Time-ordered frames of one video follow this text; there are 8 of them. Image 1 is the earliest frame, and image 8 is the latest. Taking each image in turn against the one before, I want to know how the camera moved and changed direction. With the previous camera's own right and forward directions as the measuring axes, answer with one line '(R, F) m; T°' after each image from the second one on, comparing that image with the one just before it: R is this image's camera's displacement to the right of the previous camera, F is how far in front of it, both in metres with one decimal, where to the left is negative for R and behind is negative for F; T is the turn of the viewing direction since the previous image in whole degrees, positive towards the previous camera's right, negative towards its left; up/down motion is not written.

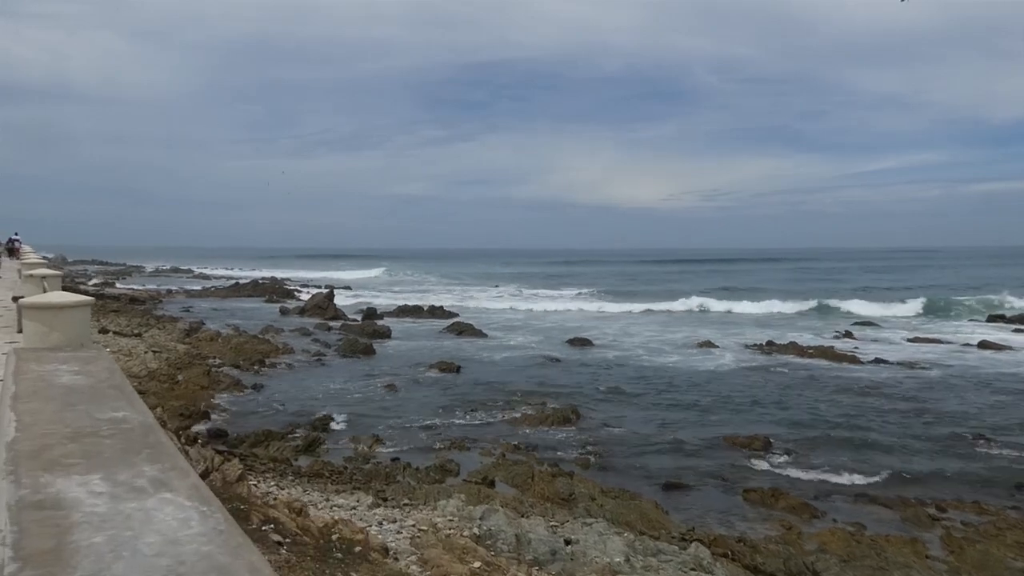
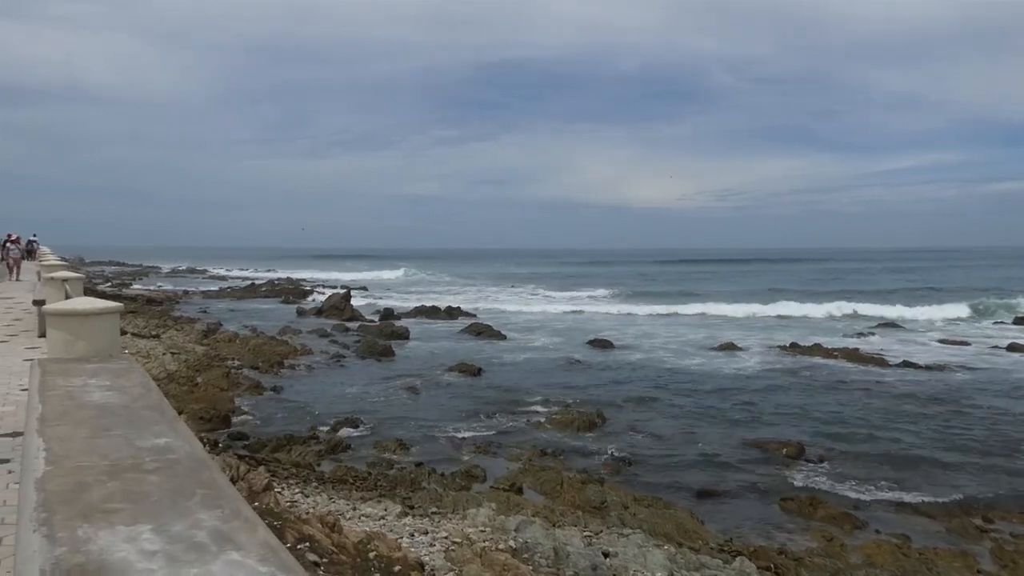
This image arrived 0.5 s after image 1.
(-0.2, +0.3) m; -1°
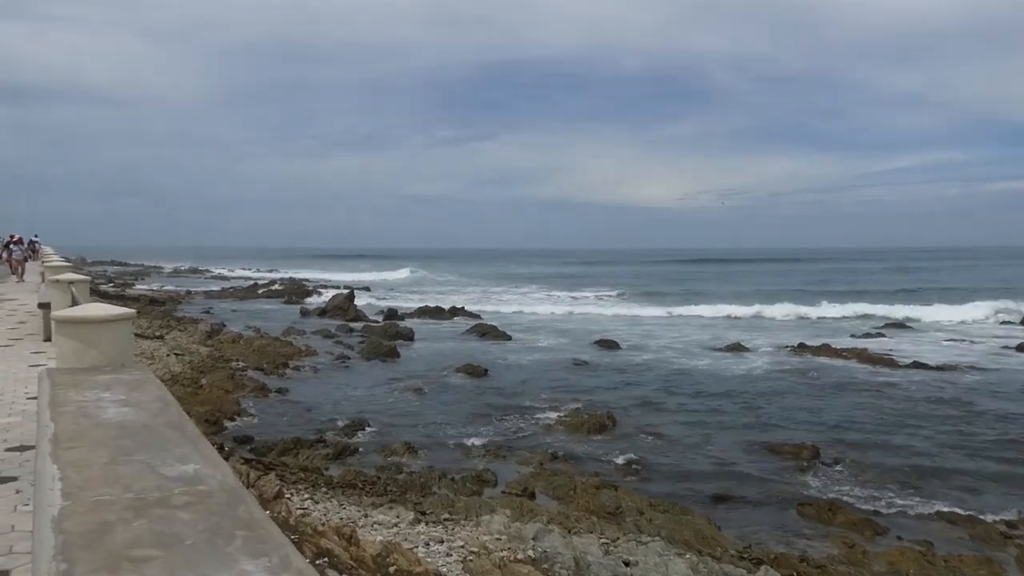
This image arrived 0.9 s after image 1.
(-0.1, +0.2) m; 0°
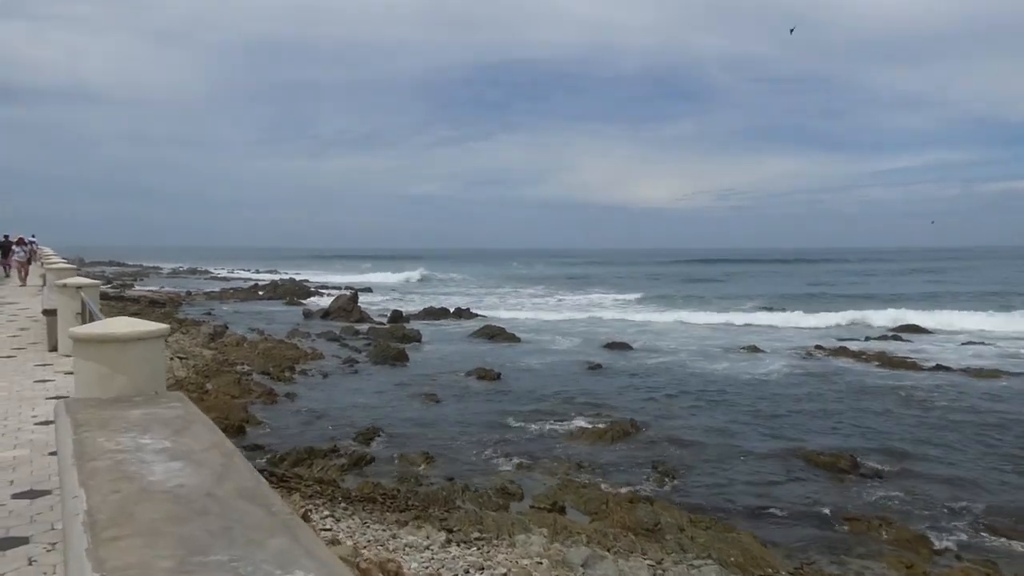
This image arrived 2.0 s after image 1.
(-0.3, +0.5) m; 0°
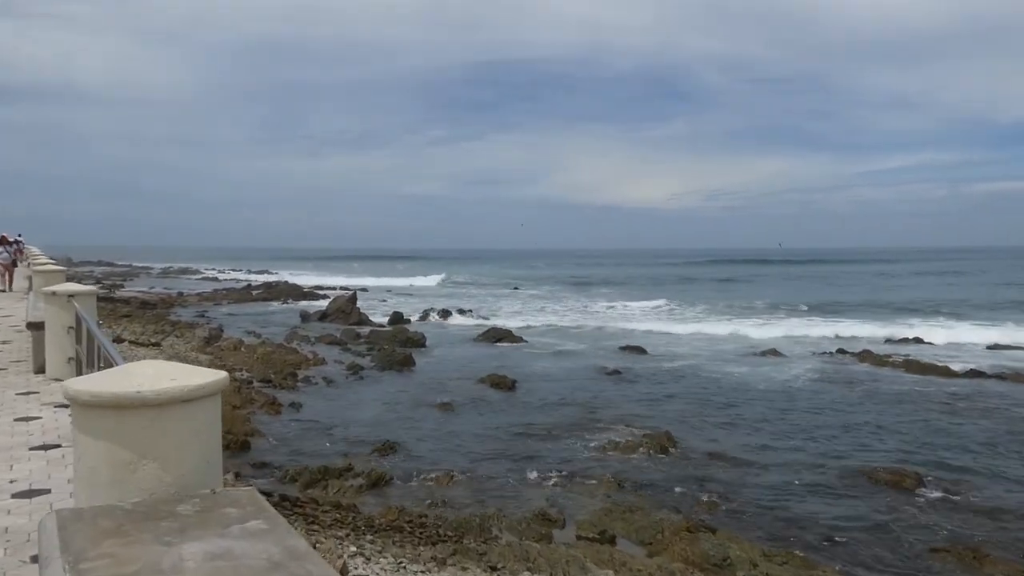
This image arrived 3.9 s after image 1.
(-0.5, +1.0) m; +1°
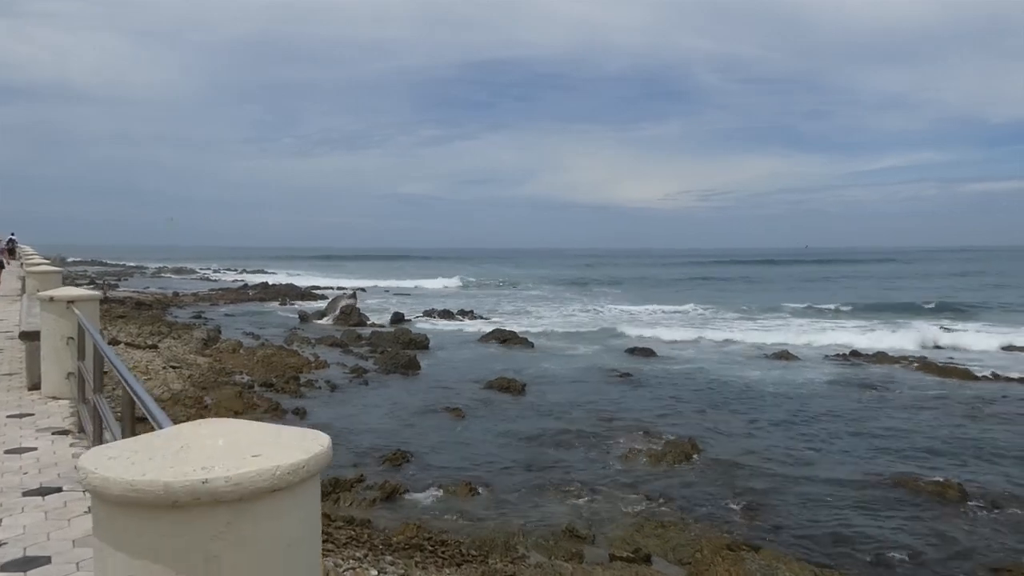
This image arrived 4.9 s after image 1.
(-0.3, +0.5) m; 0°
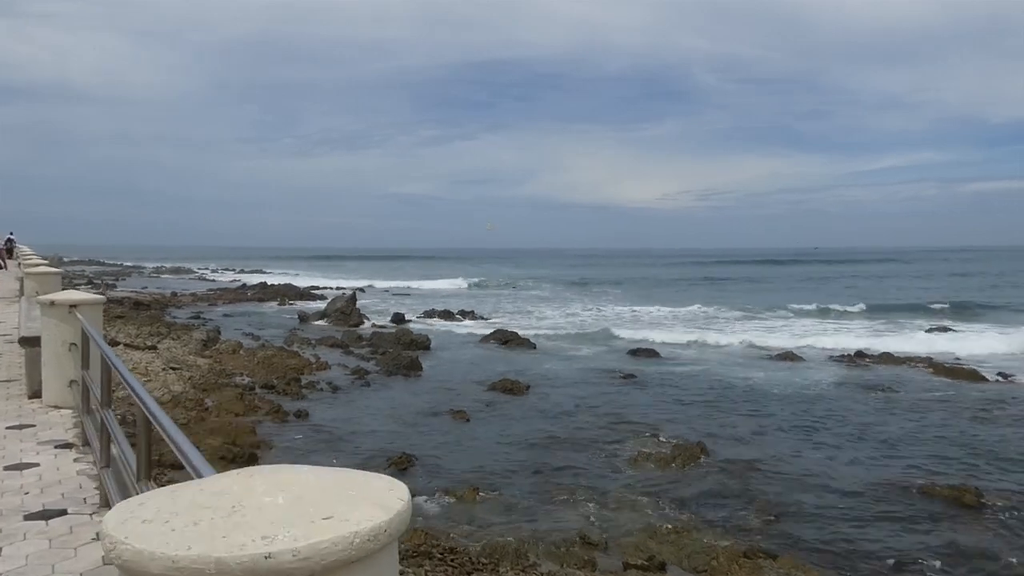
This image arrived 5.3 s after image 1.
(-0.1, +0.2) m; 0°
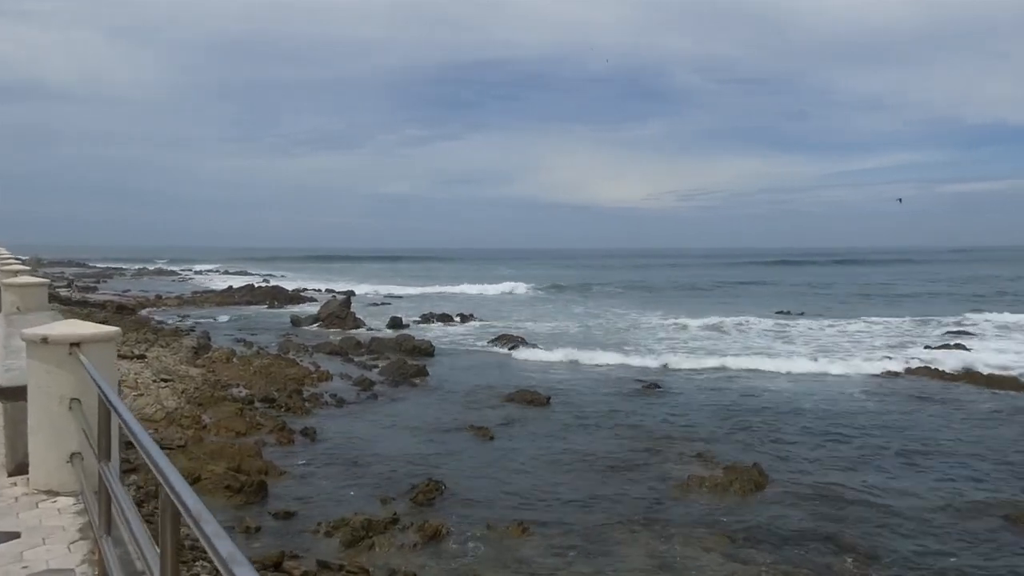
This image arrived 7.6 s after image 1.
(-0.7, +1.2) m; +1°
